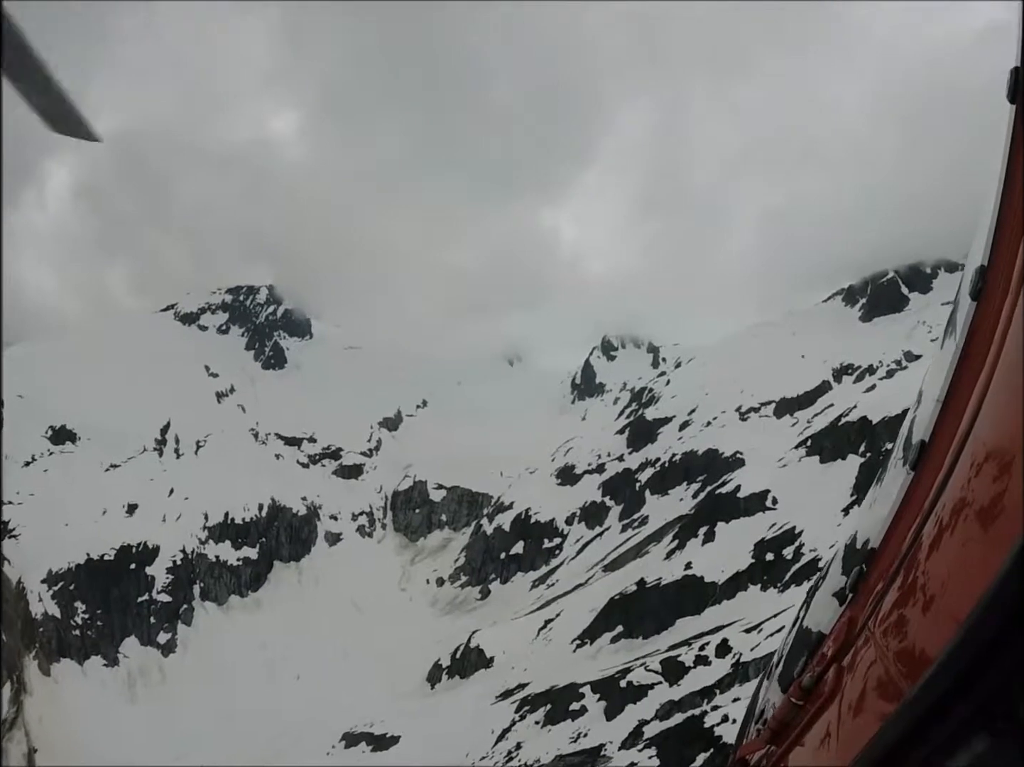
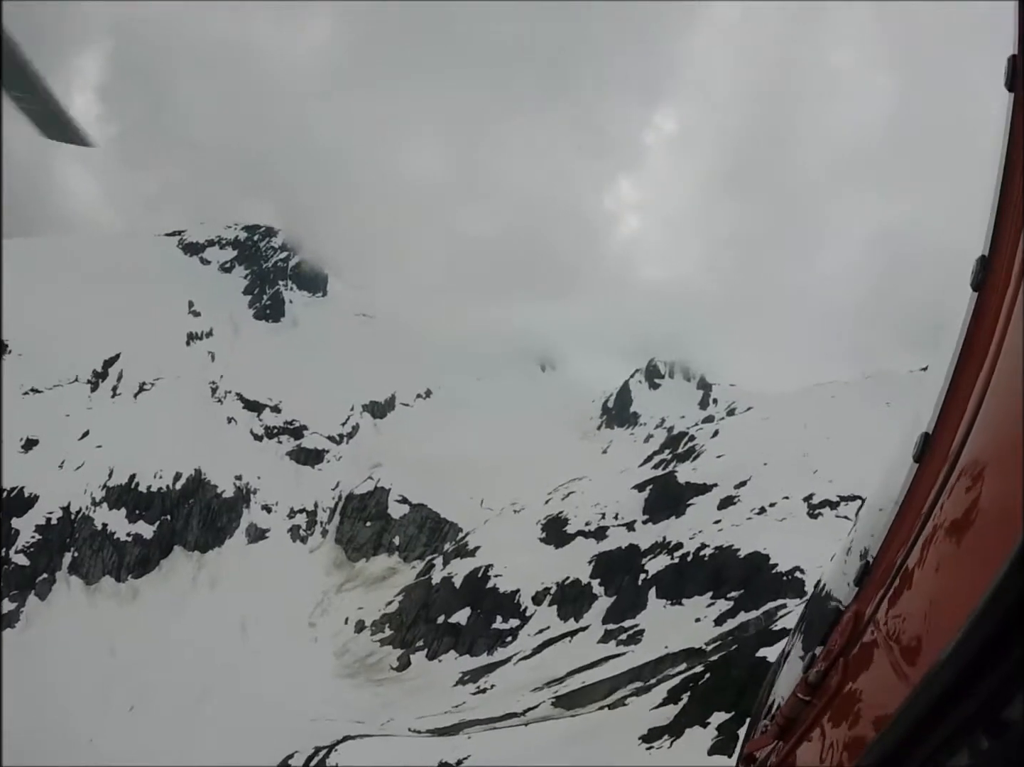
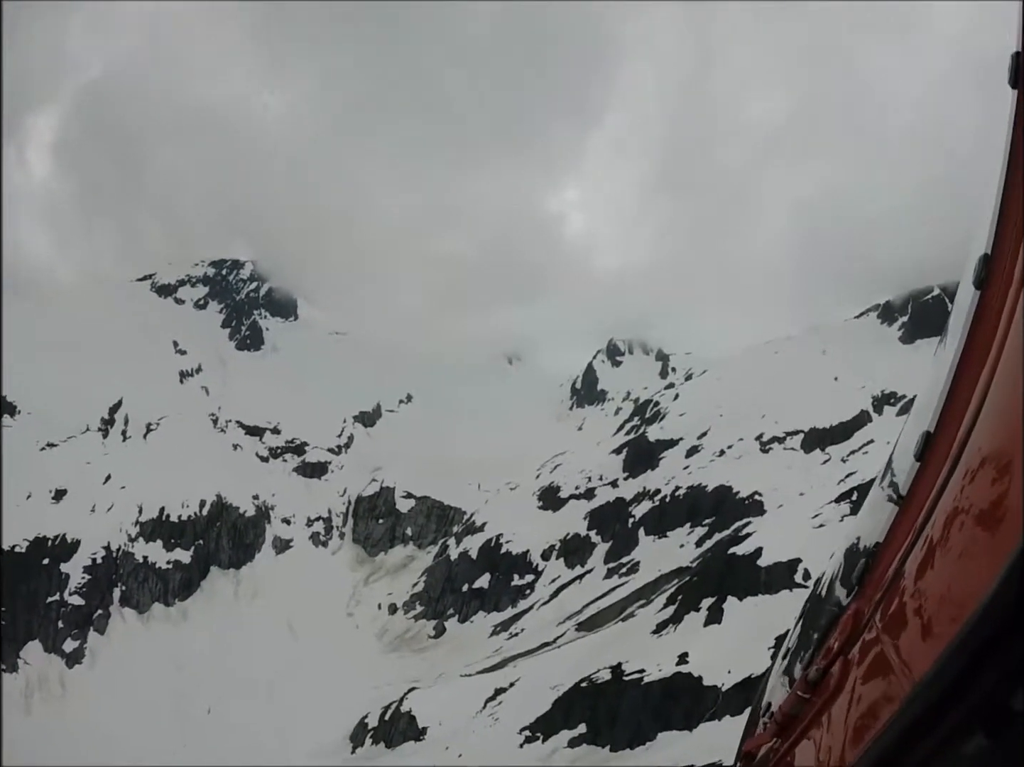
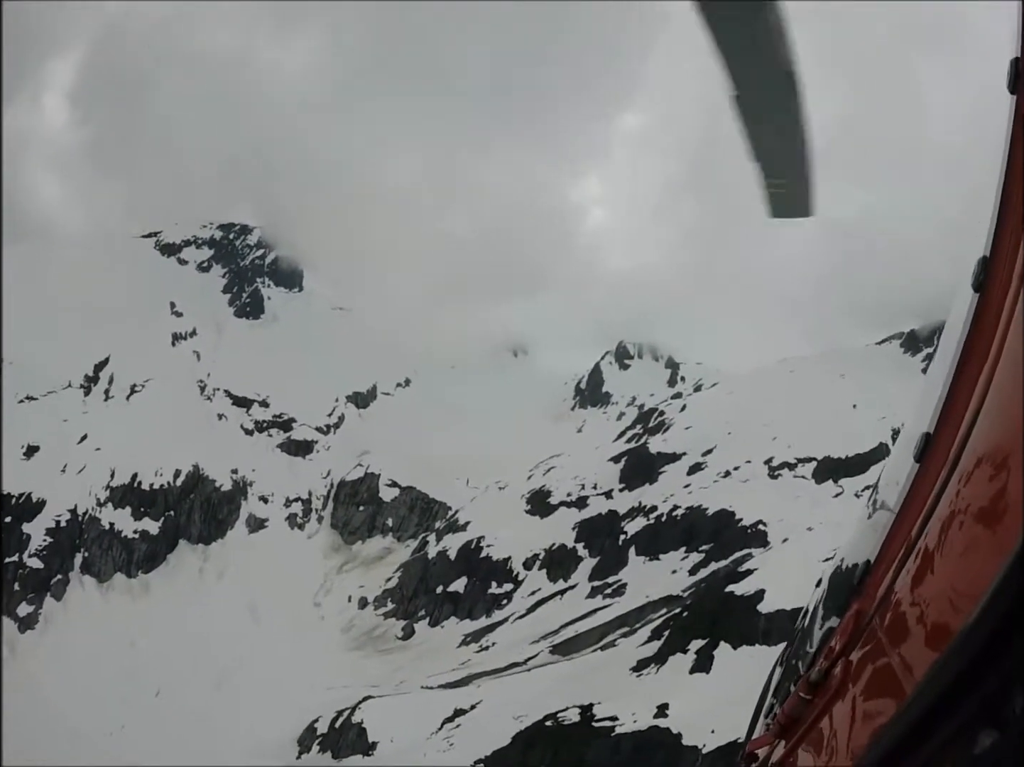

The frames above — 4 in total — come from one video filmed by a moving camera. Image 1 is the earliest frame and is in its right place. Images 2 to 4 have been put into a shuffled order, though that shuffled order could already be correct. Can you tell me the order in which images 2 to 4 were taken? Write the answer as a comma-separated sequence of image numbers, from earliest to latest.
3, 4, 2
